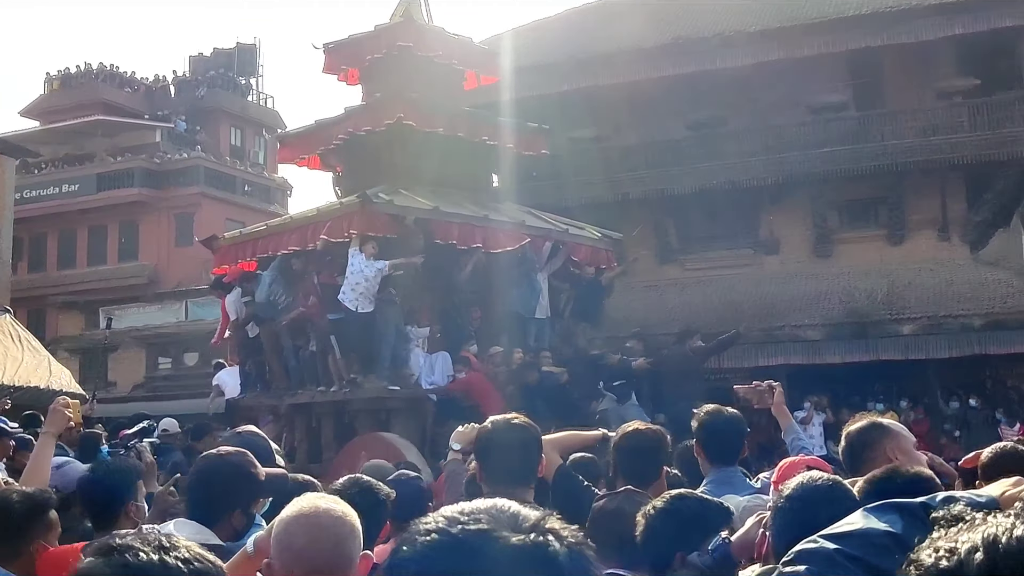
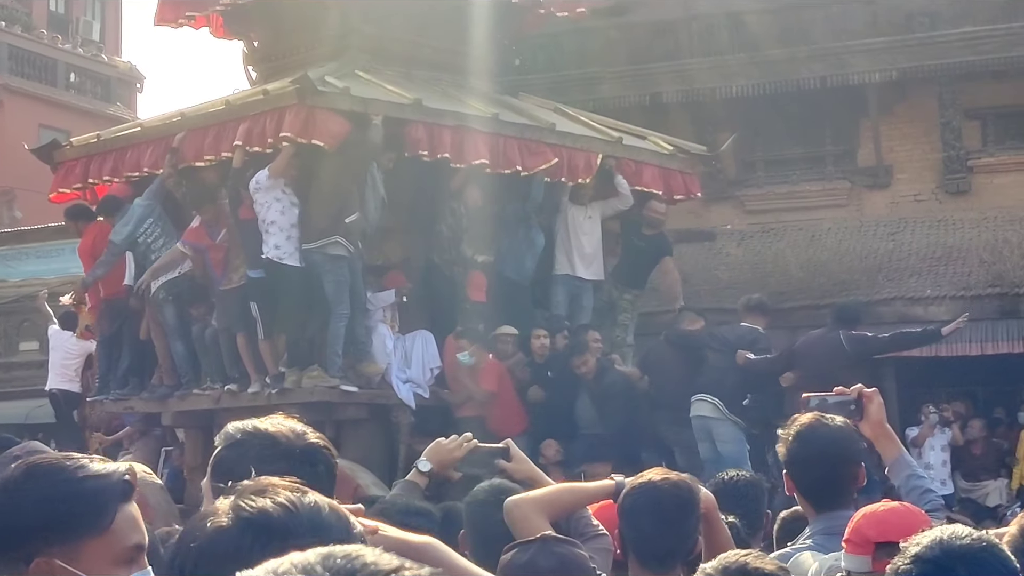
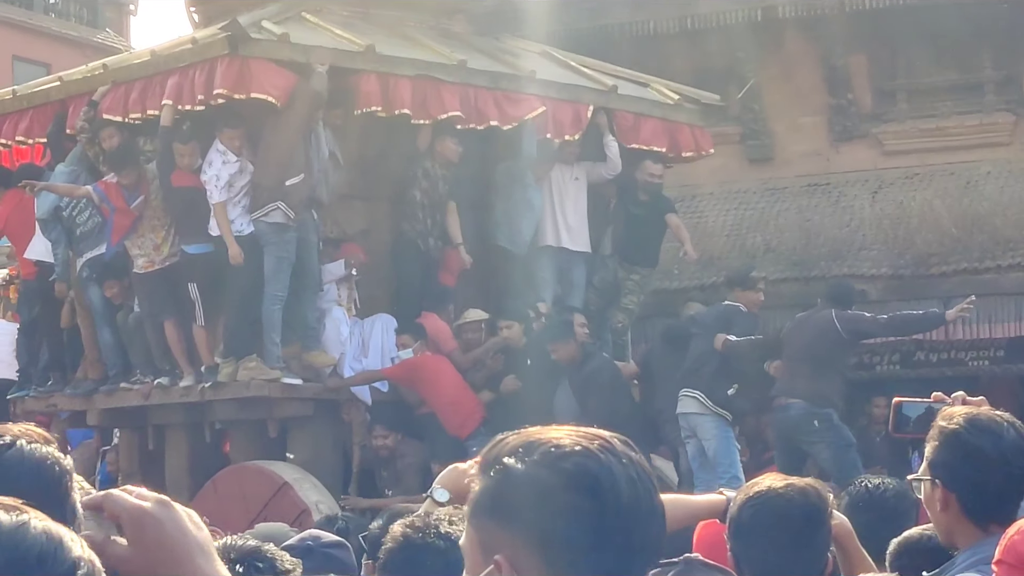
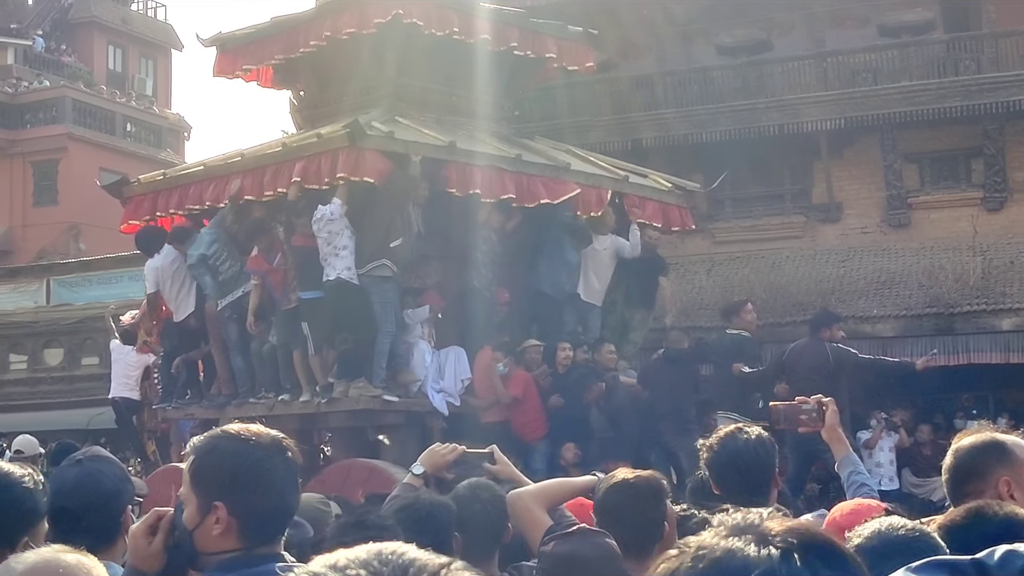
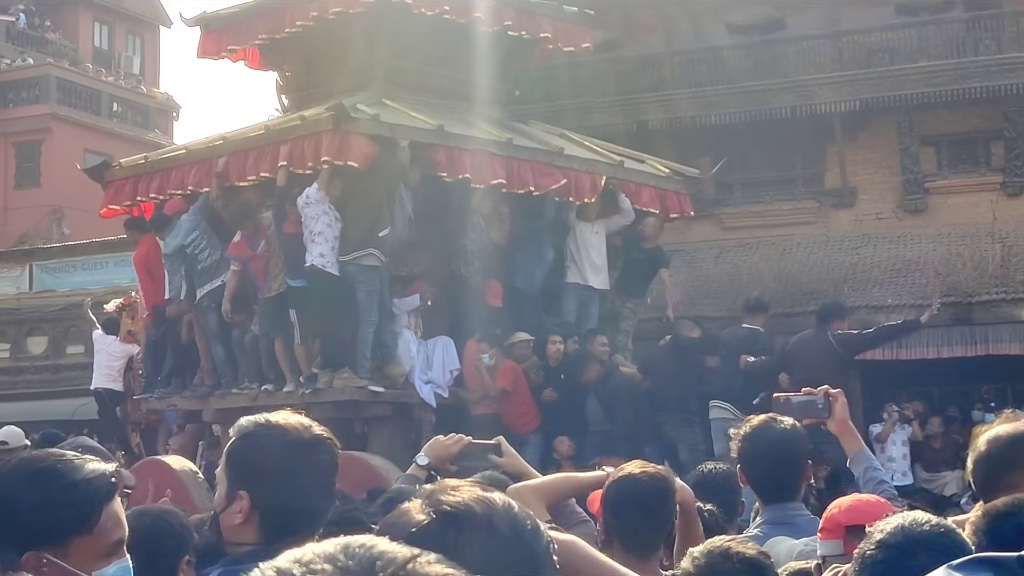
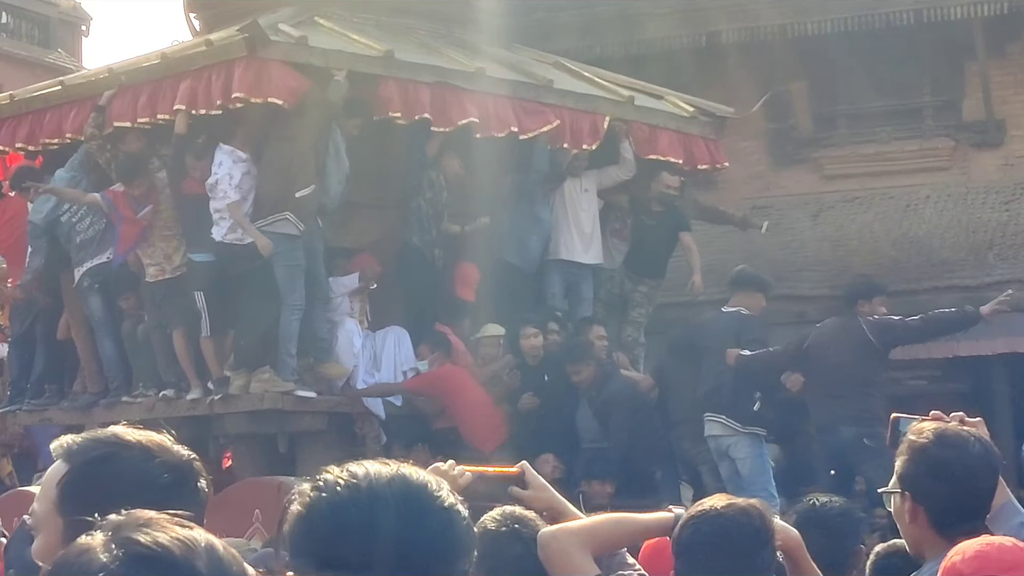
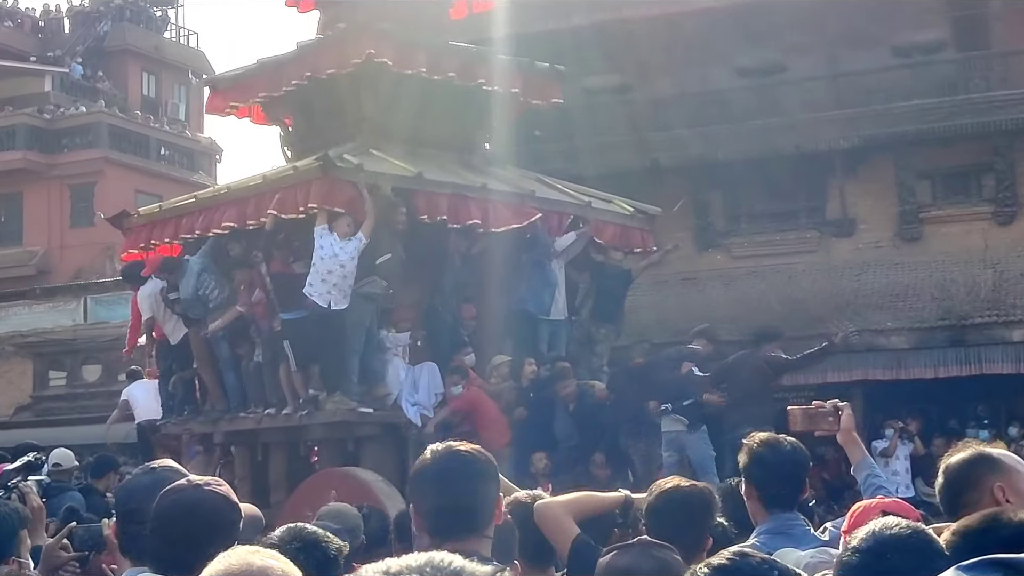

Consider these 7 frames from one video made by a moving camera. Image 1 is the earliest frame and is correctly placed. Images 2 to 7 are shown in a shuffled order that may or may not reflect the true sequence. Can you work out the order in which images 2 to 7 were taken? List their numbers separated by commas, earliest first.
7, 4, 5, 2, 6, 3
